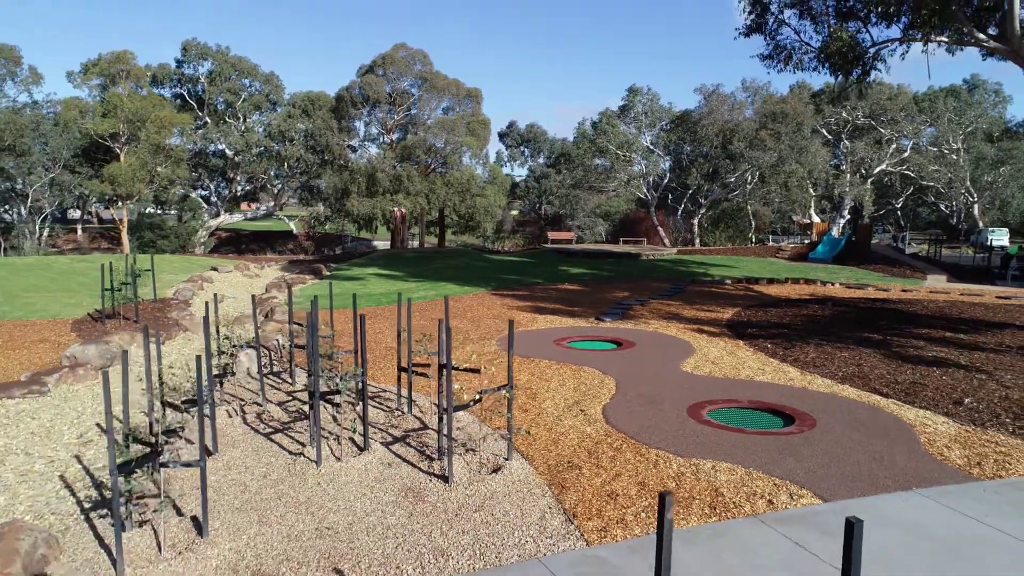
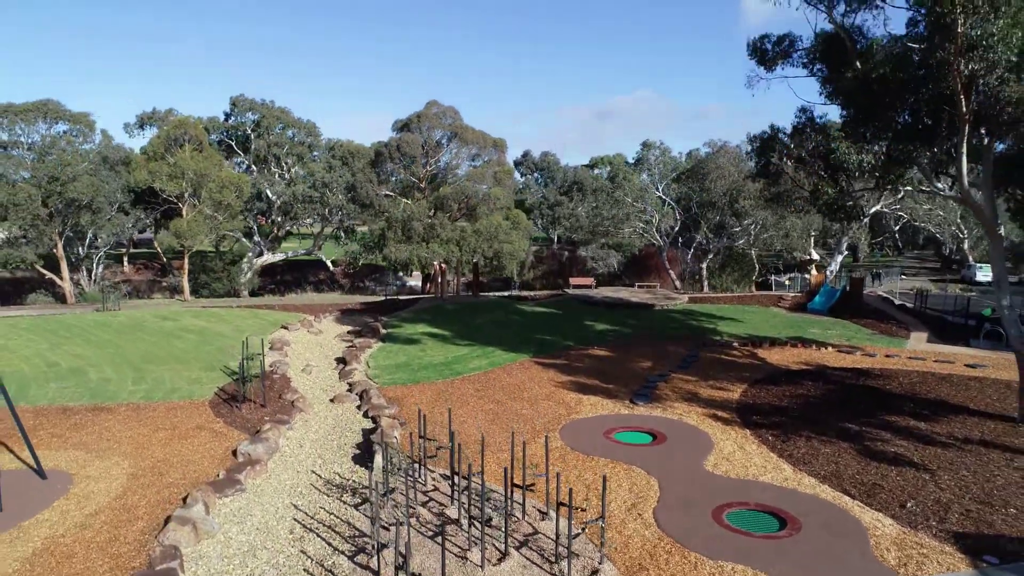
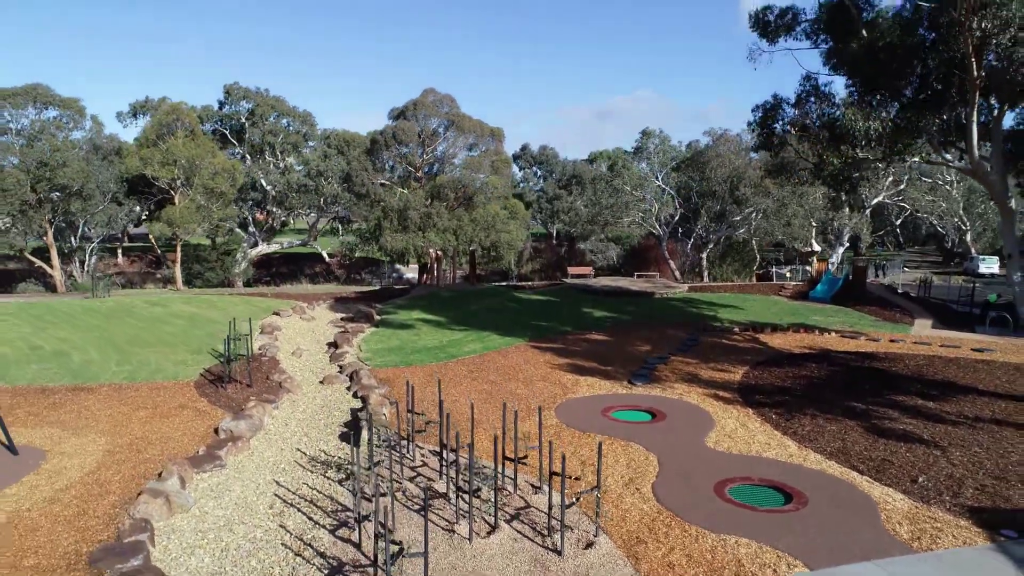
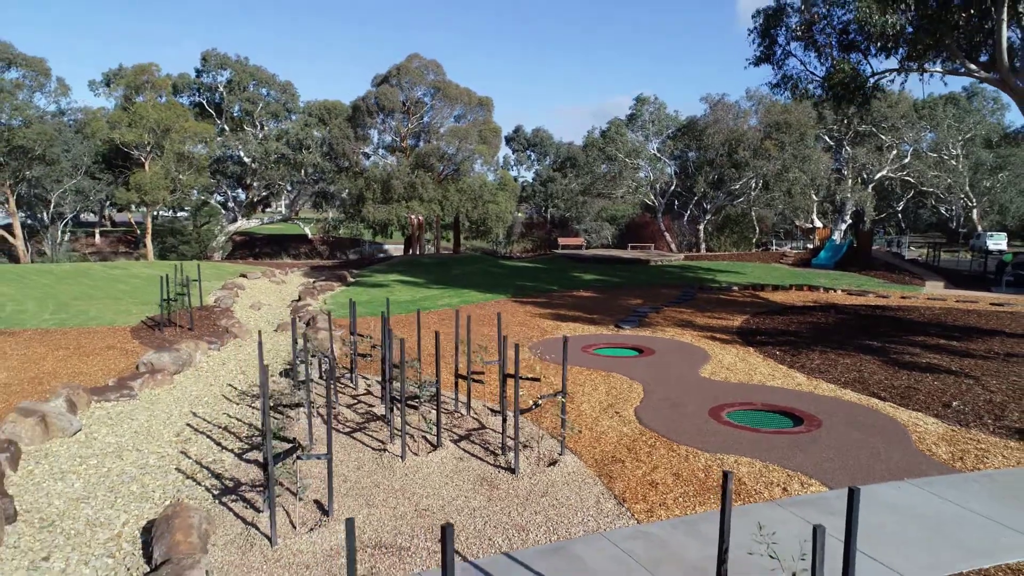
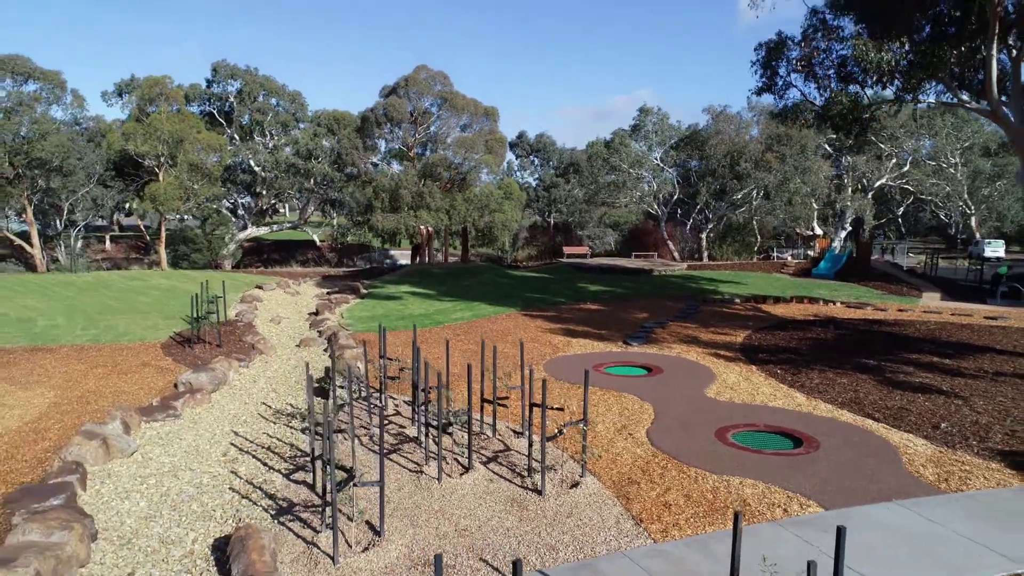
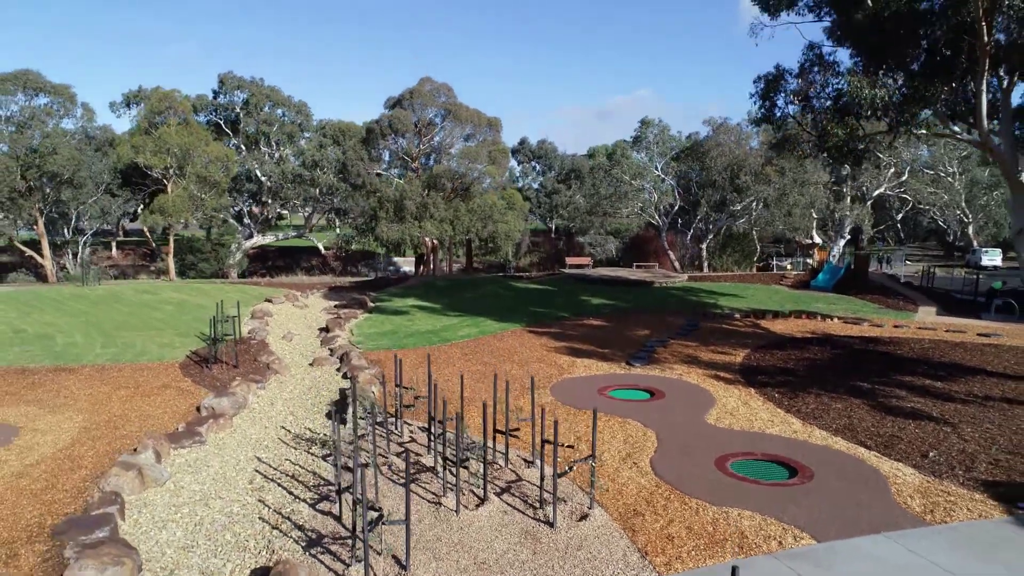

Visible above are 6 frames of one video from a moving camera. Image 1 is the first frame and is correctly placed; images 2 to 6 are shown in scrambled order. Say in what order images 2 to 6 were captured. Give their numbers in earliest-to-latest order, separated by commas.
4, 5, 6, 3, 2
